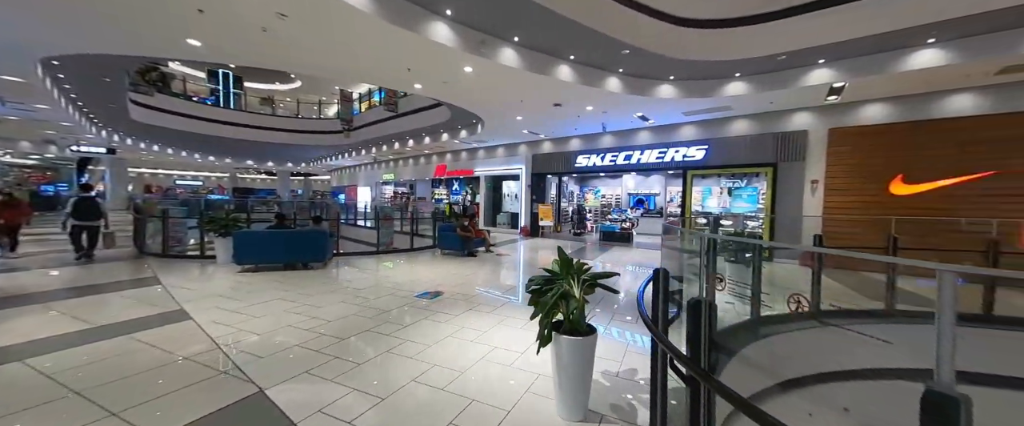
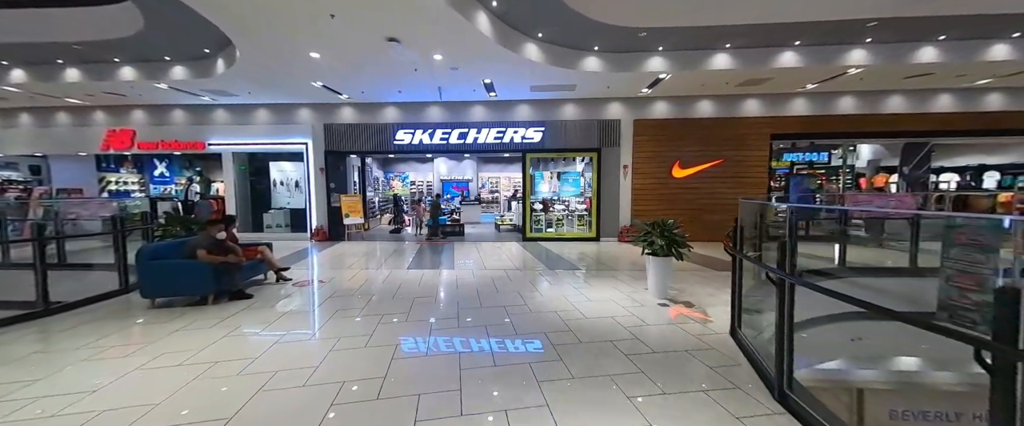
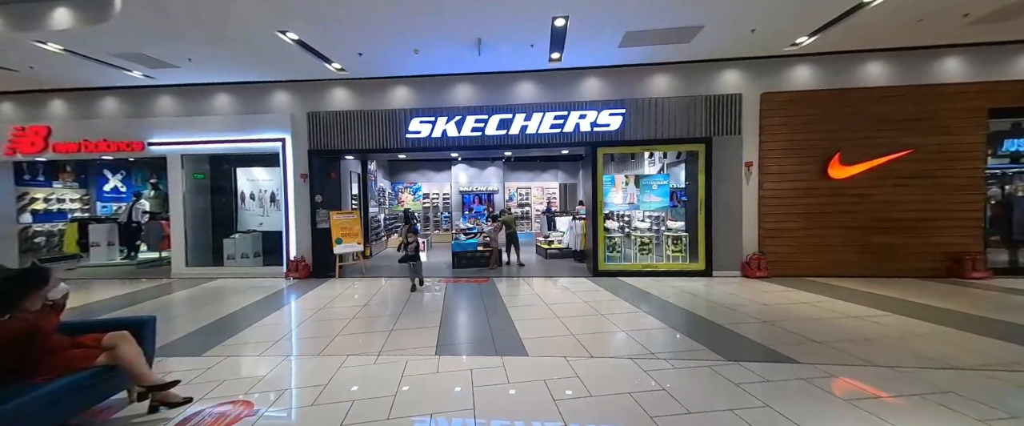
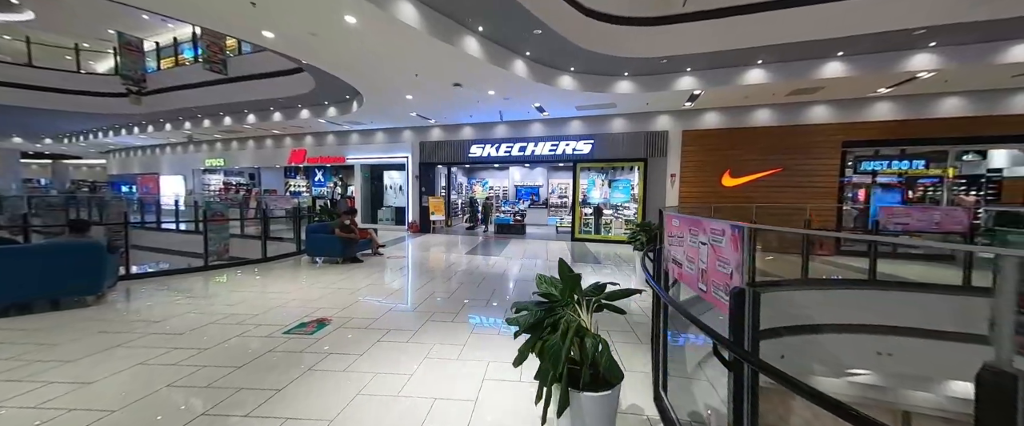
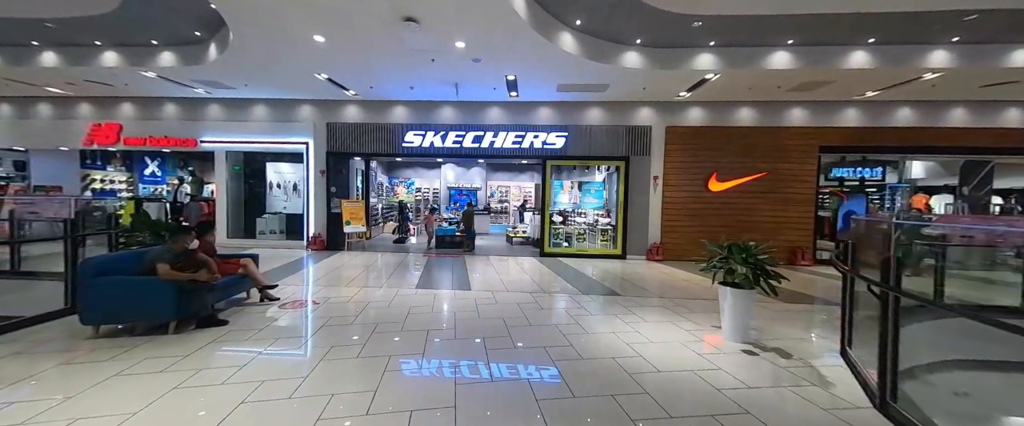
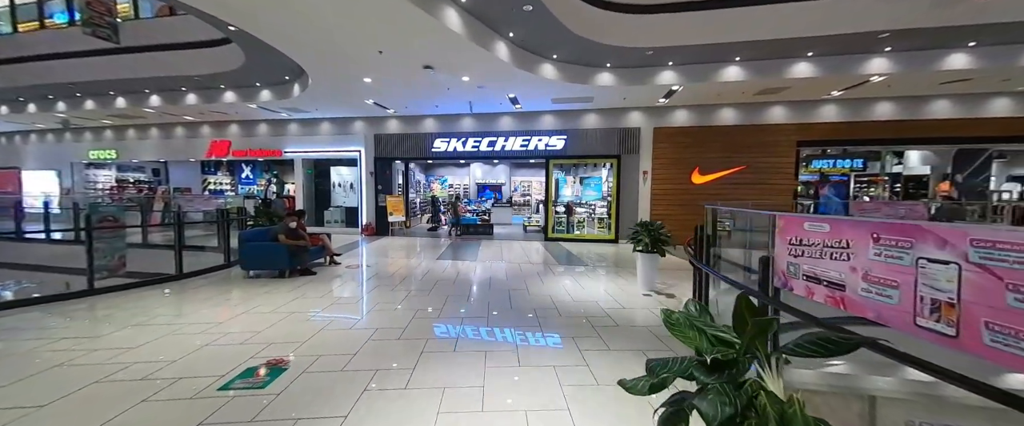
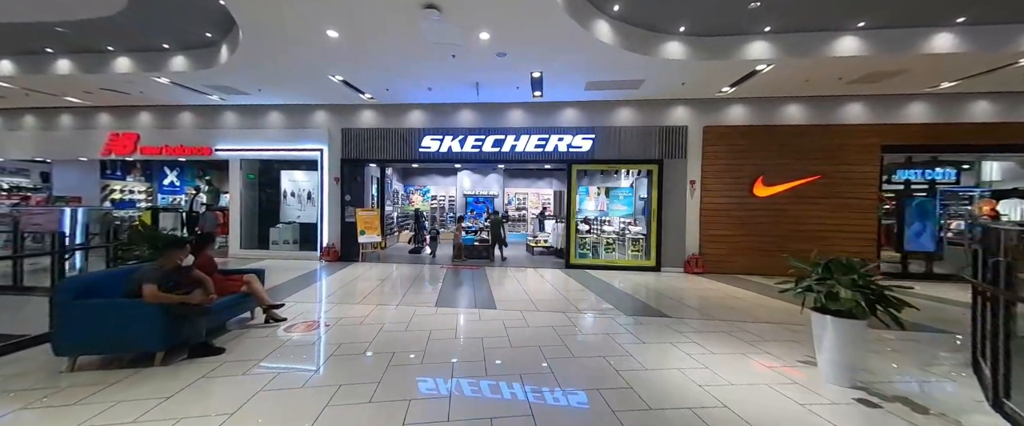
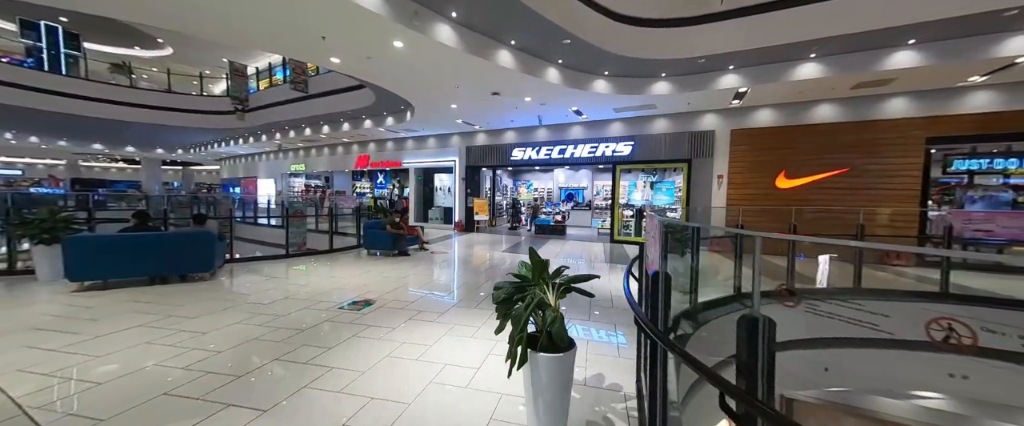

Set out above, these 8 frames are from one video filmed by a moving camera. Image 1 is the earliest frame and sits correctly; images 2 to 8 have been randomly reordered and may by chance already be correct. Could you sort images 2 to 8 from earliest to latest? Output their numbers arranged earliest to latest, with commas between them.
8, 4, 6, 2, 5, 7, 3
